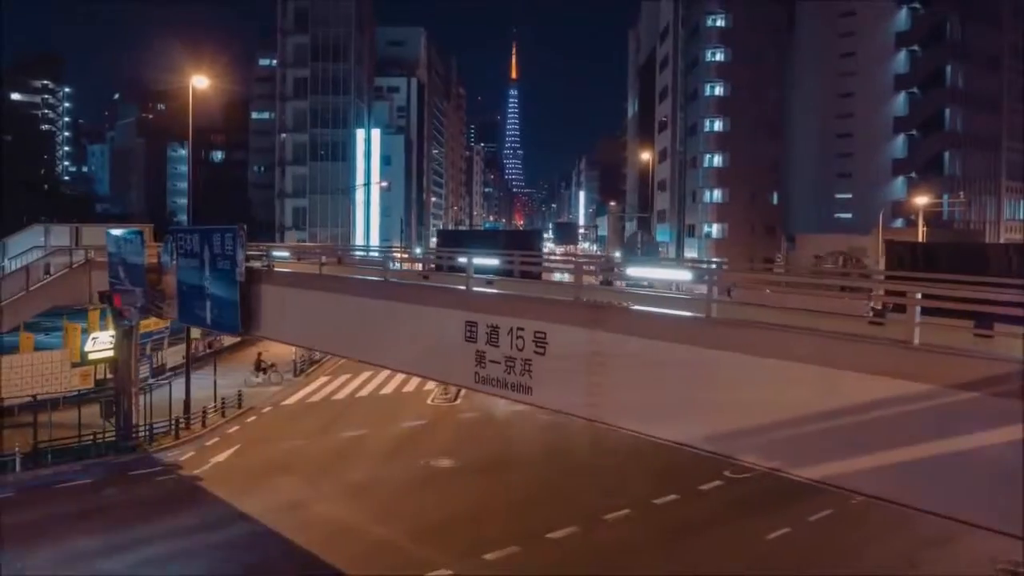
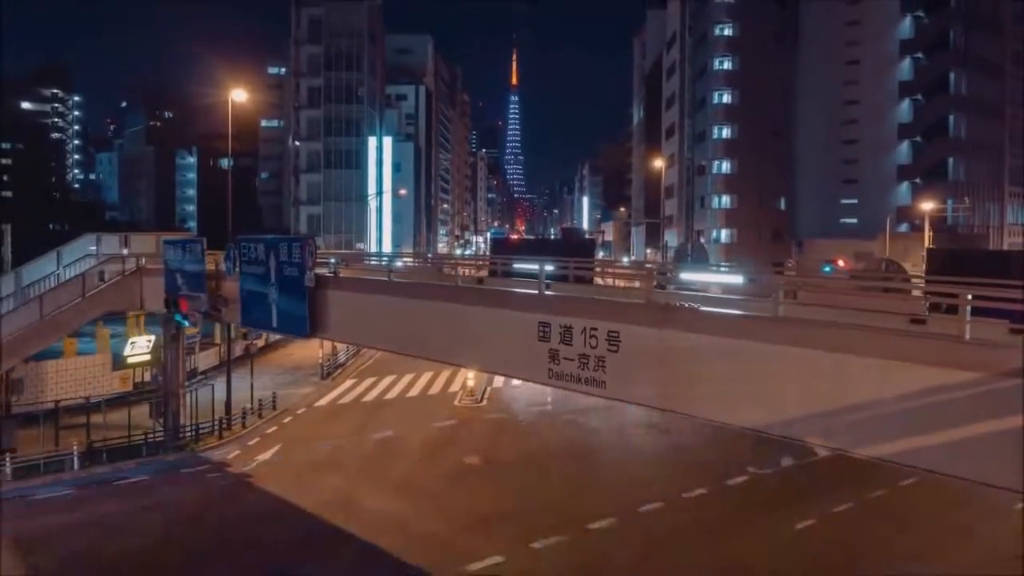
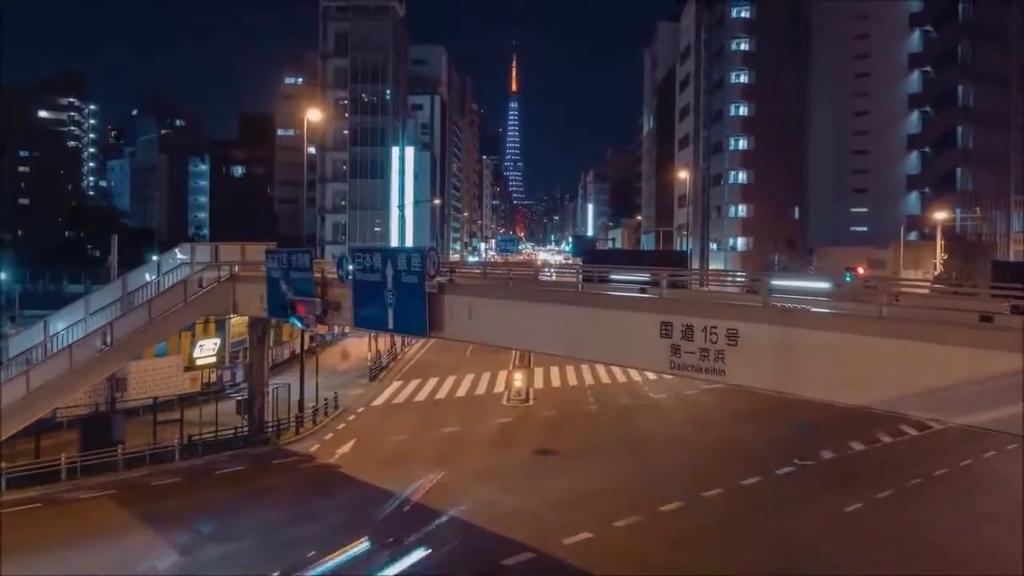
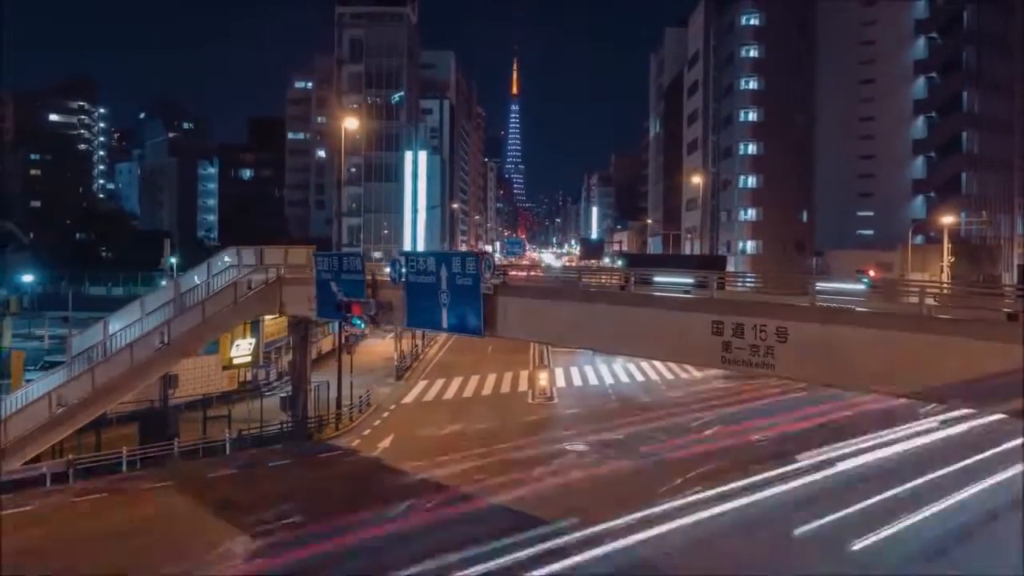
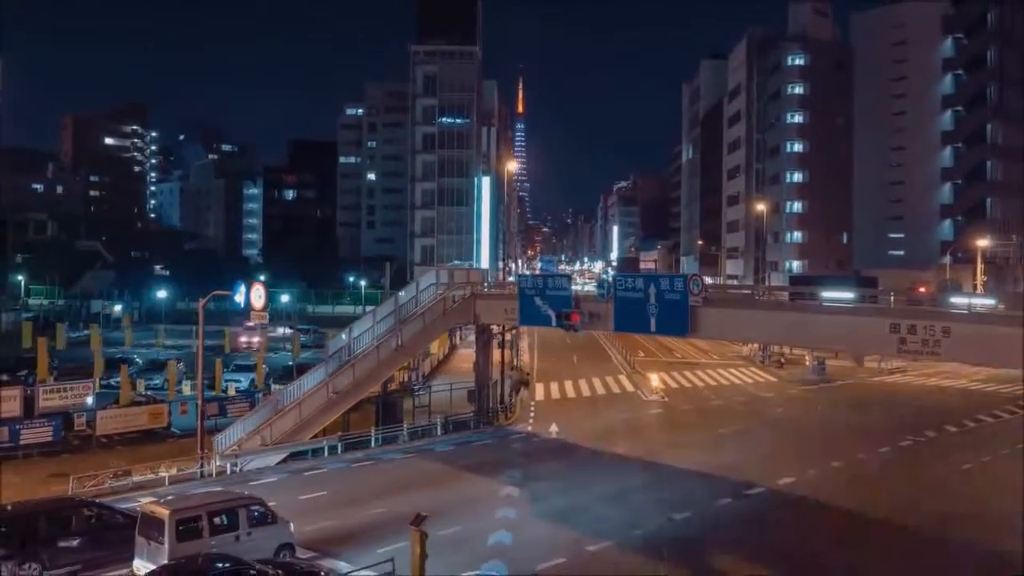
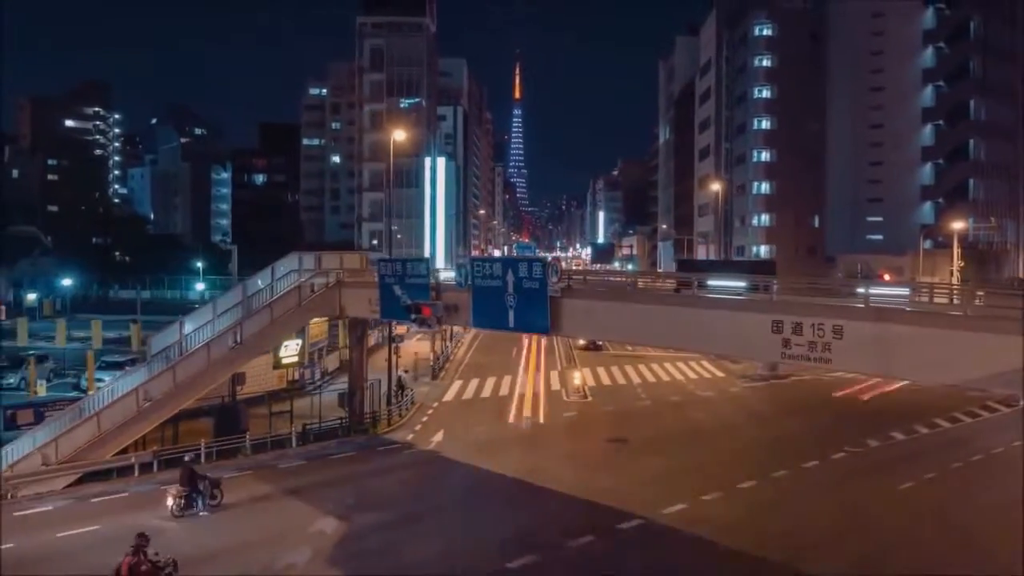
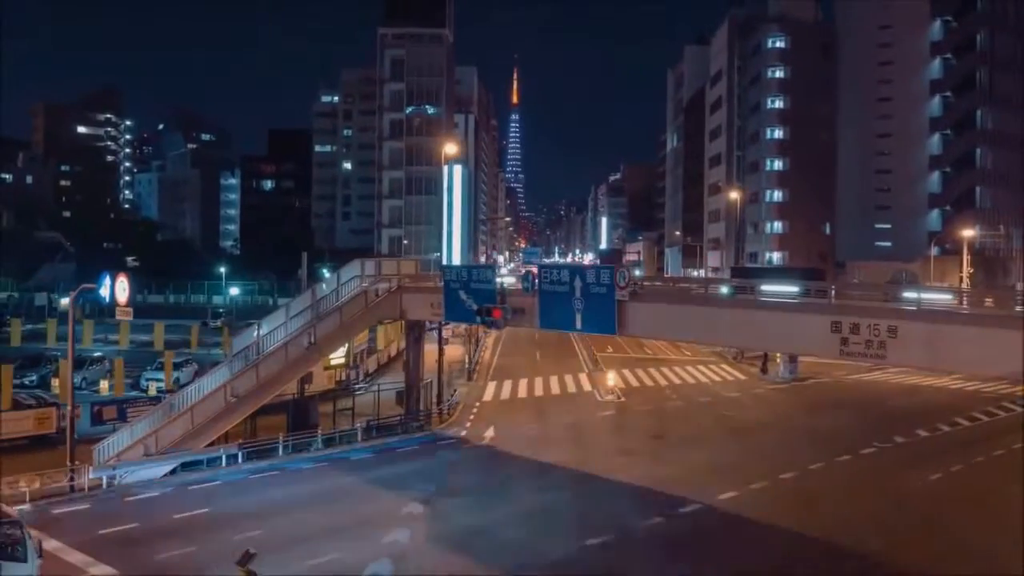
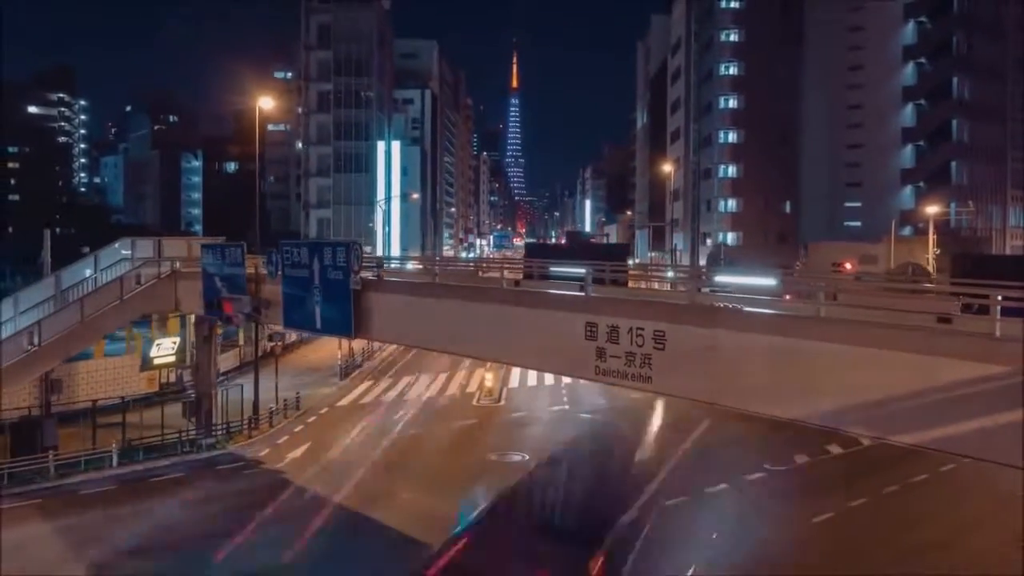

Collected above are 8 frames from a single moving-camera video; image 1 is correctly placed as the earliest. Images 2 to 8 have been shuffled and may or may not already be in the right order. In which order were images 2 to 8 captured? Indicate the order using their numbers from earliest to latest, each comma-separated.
2, 8, 3, 4, 6, 7, 5
